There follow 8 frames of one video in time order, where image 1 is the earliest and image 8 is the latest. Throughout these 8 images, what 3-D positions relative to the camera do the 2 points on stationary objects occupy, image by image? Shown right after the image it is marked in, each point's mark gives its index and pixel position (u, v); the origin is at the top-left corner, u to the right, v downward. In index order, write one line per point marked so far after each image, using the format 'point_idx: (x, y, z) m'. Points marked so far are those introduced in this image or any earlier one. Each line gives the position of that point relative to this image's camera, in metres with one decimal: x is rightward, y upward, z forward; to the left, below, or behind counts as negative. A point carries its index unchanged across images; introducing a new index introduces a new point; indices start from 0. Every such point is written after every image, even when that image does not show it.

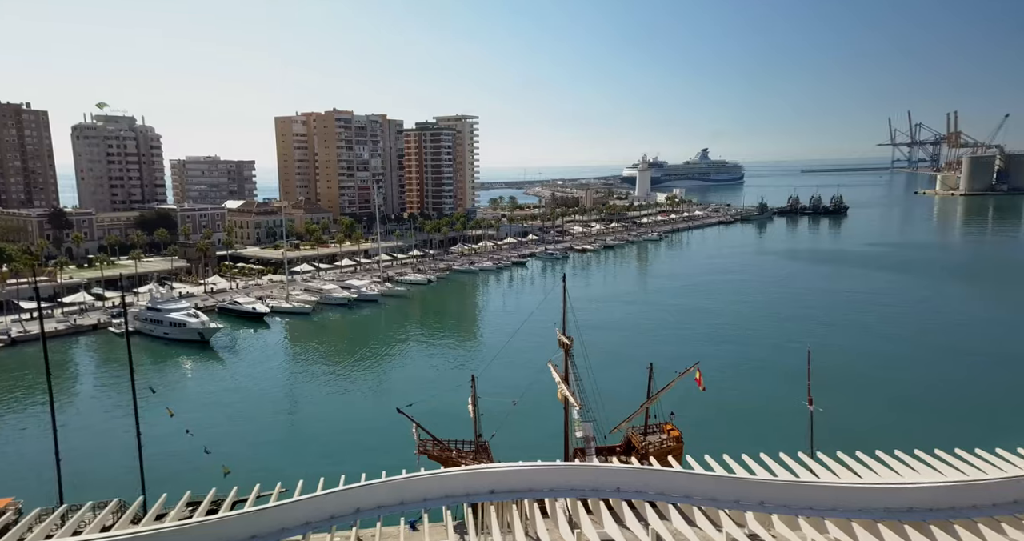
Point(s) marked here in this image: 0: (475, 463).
0: (-0.6, -3.5, +12.3) m
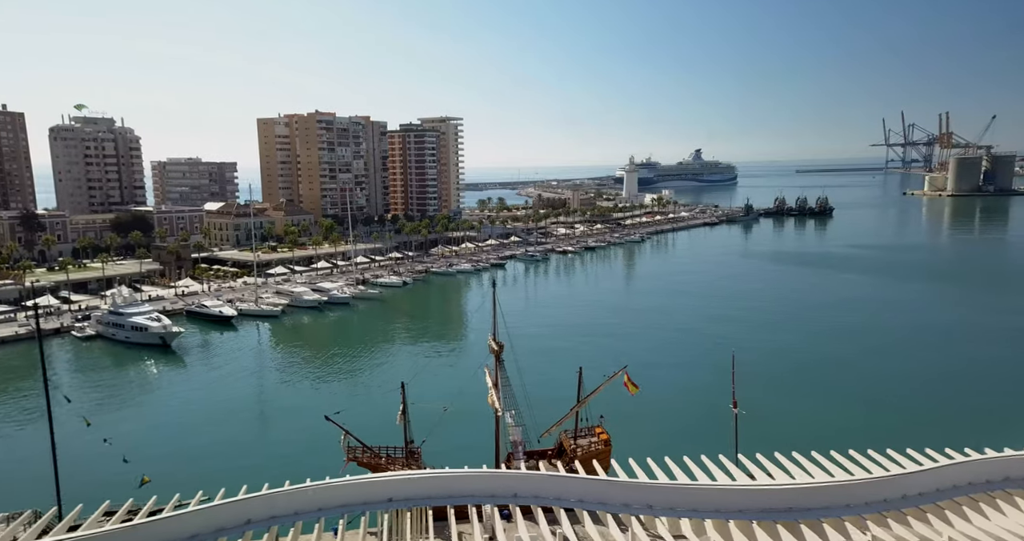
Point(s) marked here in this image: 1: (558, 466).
0: (-1.9, -3.6, +12.3) m
1: (+0.9, -3.7, +12.8) m
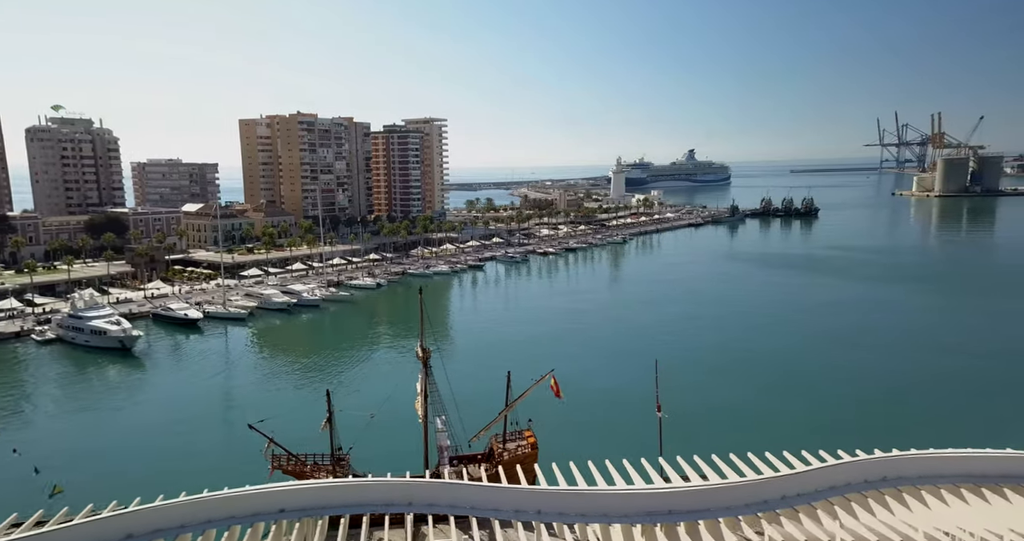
0: (-3.3, -3.8, +12.3) m
1: (-0.5, -3.8, +12.8) m
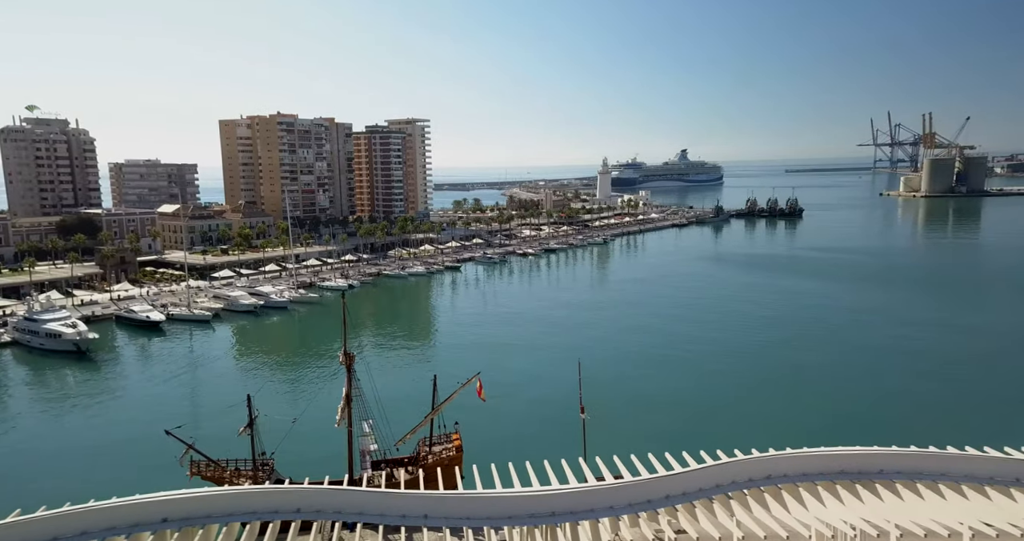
0: (-4.8, -3.9, +12.3) m
1: (-1.9, -3.9, +12.7) m
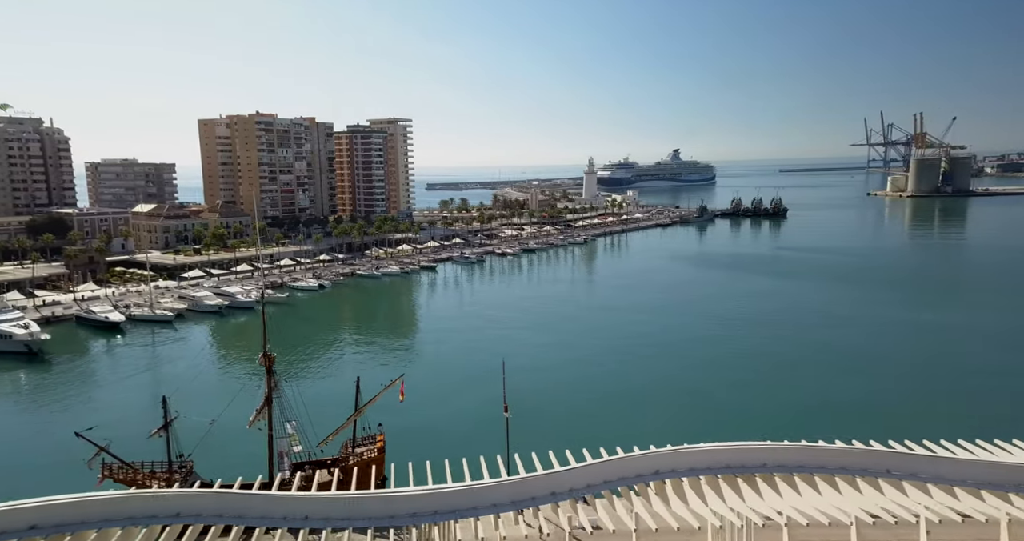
0: (-6.2, -3.9, +12.1) m
1: (-3.4, -3.9, +12.6) m
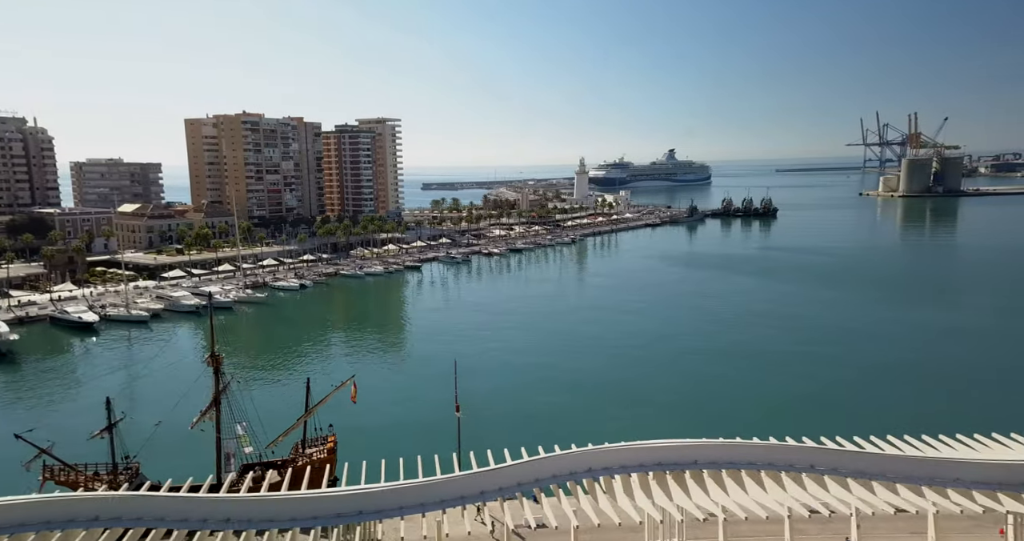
0: (-7.2, -3.9, +12.0) m
1: (-4.4, -3.9, +12.5) m
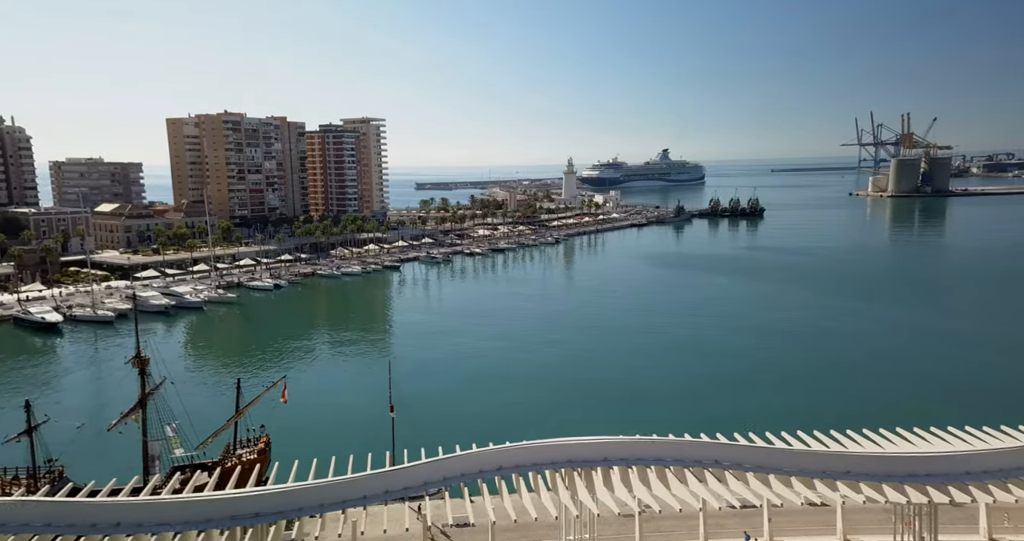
0: (-8.5, -3.8, +11.8) m
1: (-5.7, -3.9, +12.3) m
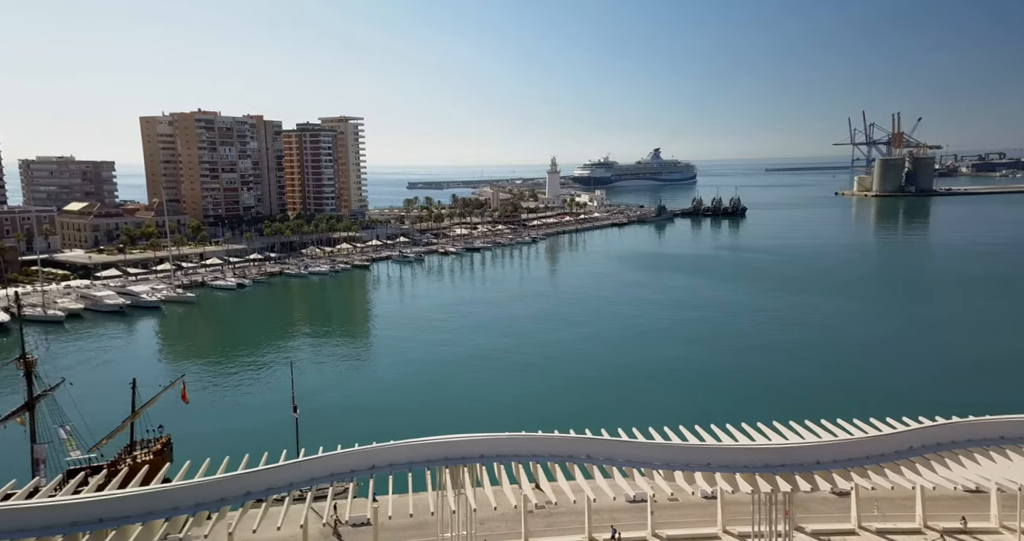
0: (-10.3, -3.8, +11.4) m
1: (-7.5, -3.8, +12.0) m
